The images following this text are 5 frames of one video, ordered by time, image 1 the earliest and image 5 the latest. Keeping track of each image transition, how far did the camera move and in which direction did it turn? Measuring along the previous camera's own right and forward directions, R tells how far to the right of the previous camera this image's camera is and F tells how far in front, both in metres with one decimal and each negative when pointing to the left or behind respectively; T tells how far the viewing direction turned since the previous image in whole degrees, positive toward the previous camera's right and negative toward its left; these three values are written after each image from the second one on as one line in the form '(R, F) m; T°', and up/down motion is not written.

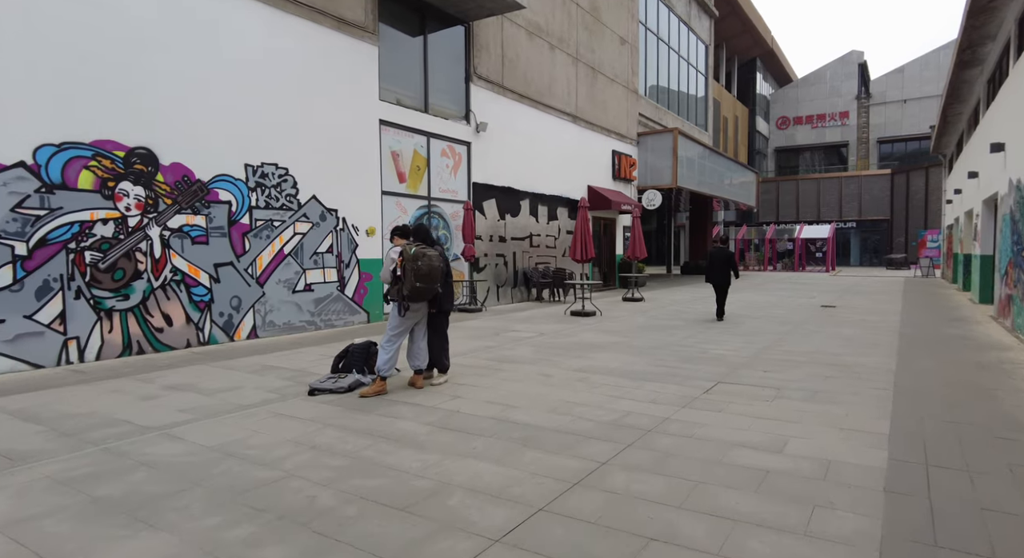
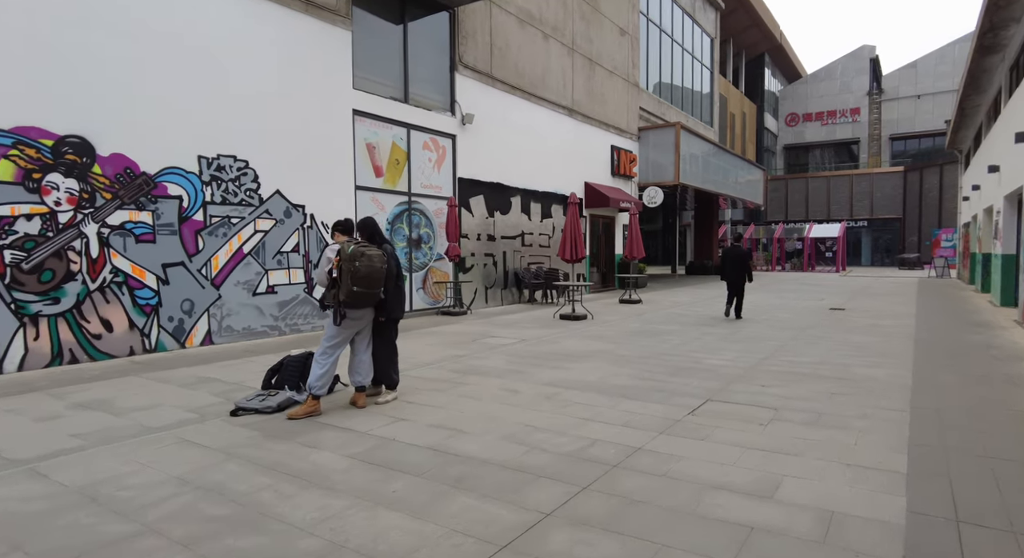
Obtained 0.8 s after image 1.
(+0.5, +0.9) m; -1°
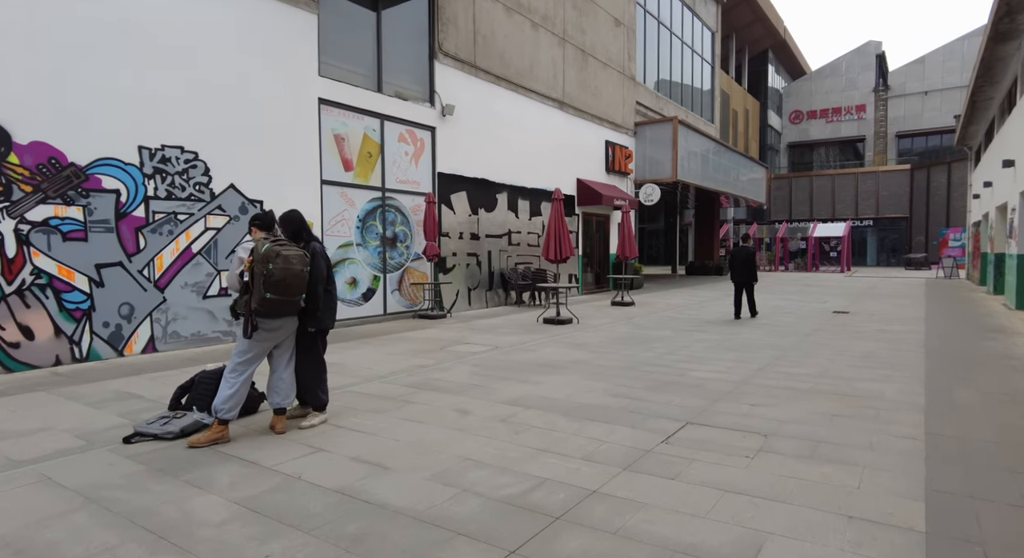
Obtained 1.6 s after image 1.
(+0.4, +0.8) m; 0°
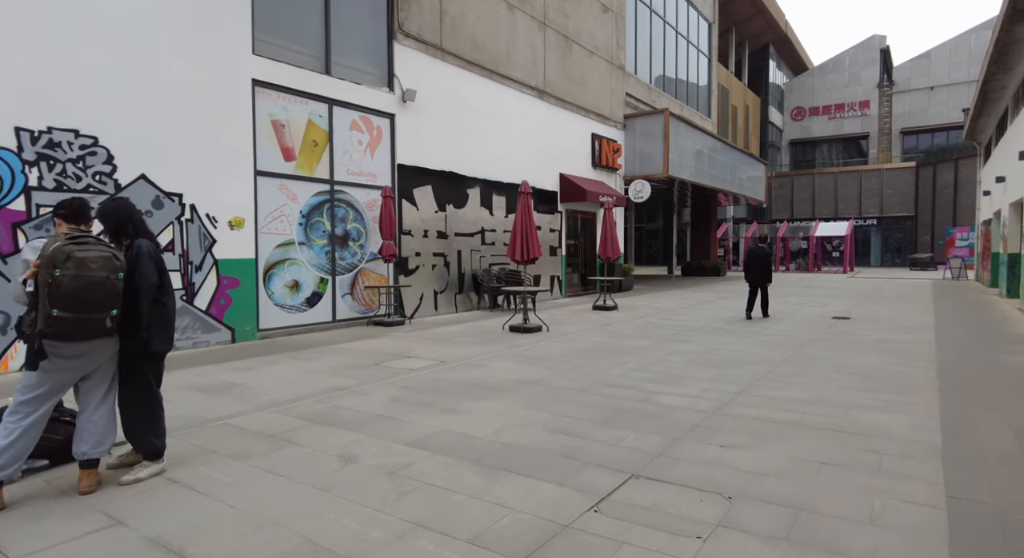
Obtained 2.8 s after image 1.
(+0.7, +1.2) m; 0°
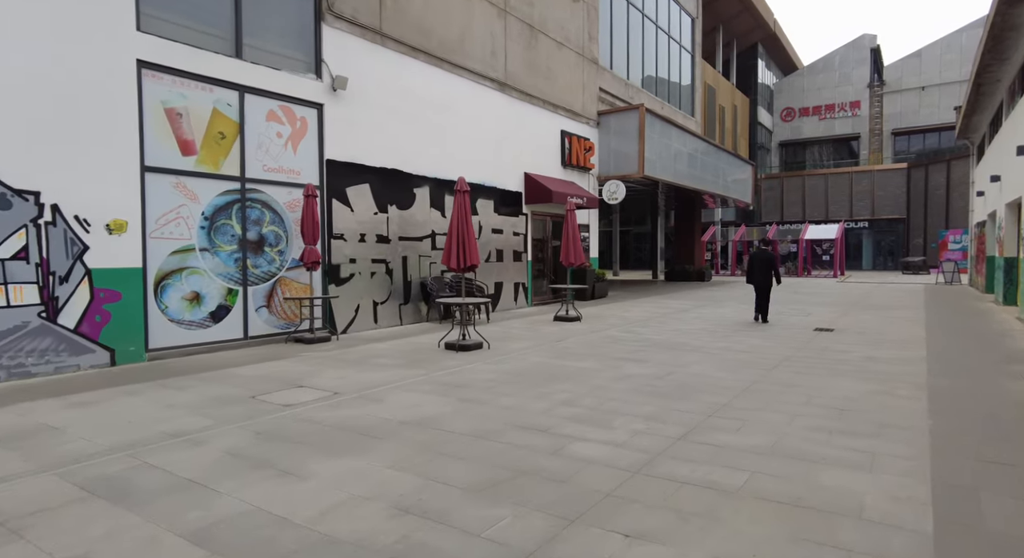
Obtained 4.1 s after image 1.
(+0.9, +1.3) m; 0°
